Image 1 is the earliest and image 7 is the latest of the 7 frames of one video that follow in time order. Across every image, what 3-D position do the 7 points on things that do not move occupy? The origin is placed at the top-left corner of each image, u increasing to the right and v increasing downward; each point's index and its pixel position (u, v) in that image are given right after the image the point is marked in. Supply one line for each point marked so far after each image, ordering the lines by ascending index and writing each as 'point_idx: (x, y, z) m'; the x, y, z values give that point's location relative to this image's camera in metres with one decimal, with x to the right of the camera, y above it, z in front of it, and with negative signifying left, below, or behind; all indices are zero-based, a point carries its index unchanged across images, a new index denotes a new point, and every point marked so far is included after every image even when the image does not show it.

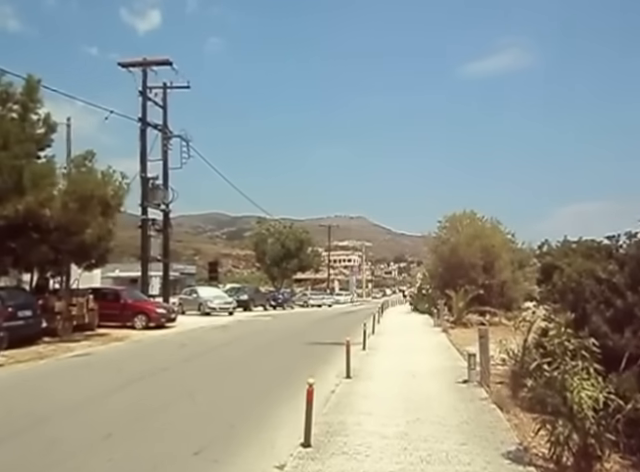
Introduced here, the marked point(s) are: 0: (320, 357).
0: (-0.1, -4.1, +19.2) m
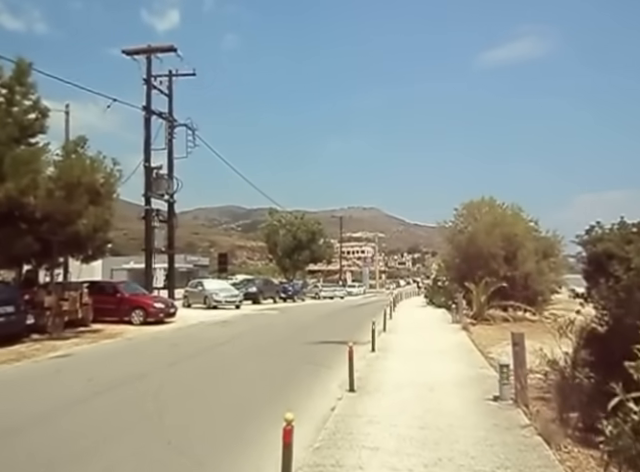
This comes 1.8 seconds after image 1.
0: (0.0, -3.7, +17.1) m
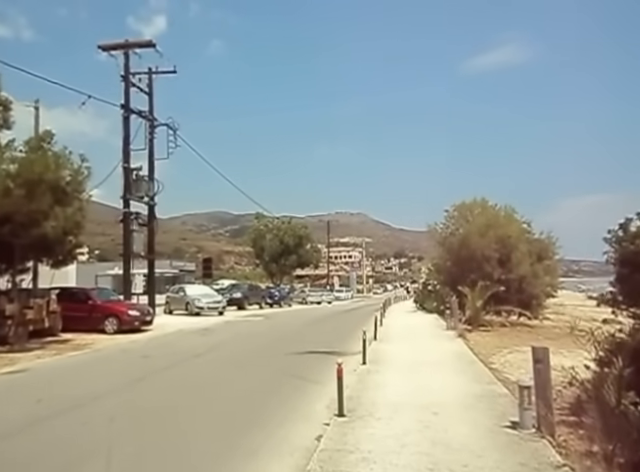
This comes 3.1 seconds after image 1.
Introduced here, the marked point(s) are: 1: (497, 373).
0: (-0.4, -3.7, +15.5) m
1: (+4.8, -3.8, +15.9) m
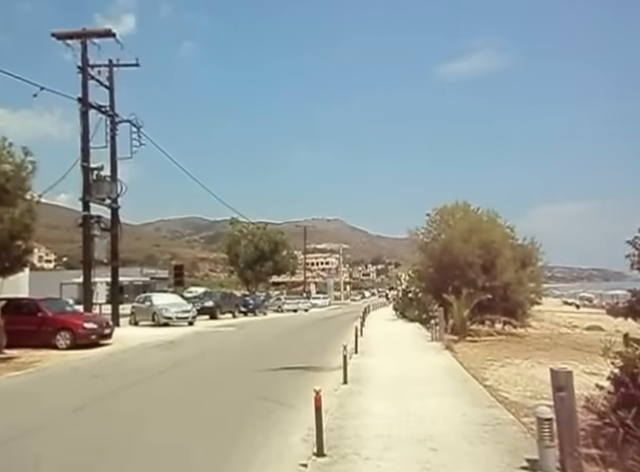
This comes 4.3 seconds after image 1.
0: (-1.0, -3.8, +13.6) m
1: (+4.2, -3.9, +14.2) m
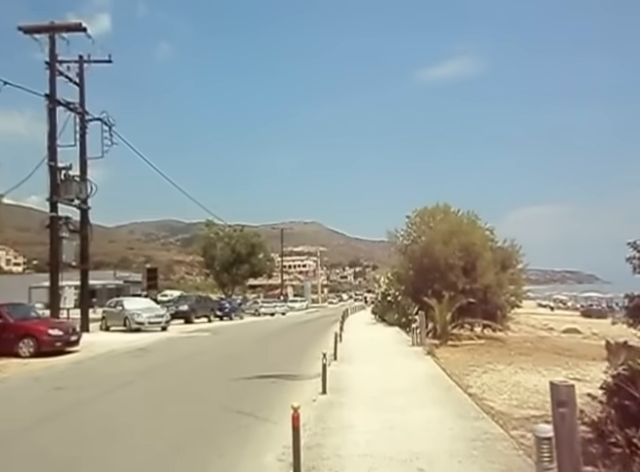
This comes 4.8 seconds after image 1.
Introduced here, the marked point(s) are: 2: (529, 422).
0: (-1.5, -3.8, +12.7) m
1: (+3.7, -3.9, +13.5) m
2: (+4.2, -3.8, +11.7) m
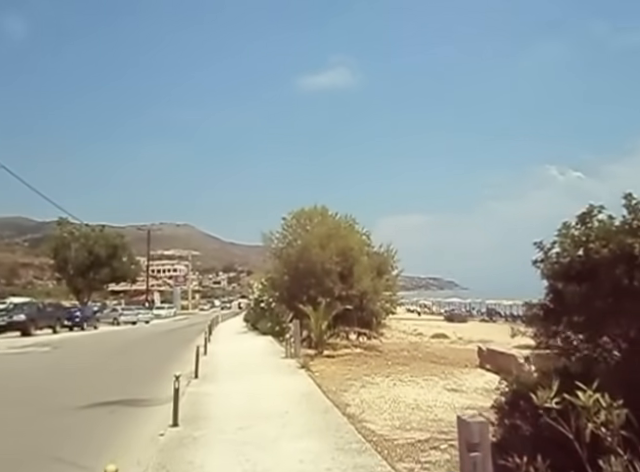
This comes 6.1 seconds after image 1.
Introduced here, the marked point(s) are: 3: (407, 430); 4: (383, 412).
0: (-4.1, -3.7, +10.0) m
1: (+0.8, -3.9, +11.8) m
2: (+1.7, -3.8, +10.2) m
3: (+1.8, -4.0, +12.1) m
4: (+1.5, -4.2, +13.7) m
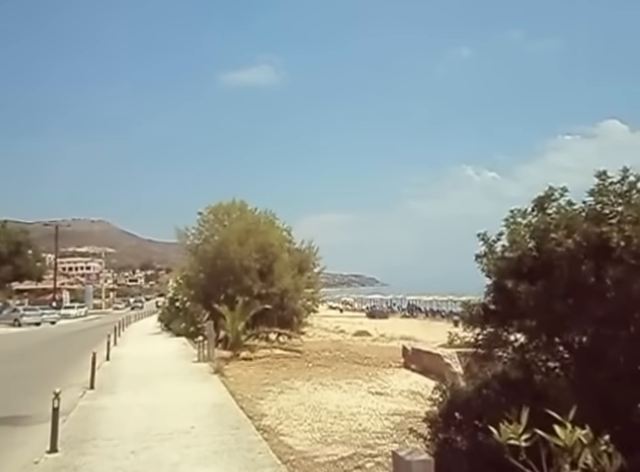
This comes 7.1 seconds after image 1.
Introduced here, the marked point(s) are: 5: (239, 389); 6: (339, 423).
0: (-5.4, -3.5, +8.0) m
1: (-0.8, -3.7, +10.5) m
2: (+0.3, -3.6, +9.0) m
3: (+0.2, -3.9, +10.8) m
4: (-0.4, -4.0, +12.4) m
5: (-2.2, -4.1, +15.7) m
6: (+0.4, -4.0, +12.5) m
